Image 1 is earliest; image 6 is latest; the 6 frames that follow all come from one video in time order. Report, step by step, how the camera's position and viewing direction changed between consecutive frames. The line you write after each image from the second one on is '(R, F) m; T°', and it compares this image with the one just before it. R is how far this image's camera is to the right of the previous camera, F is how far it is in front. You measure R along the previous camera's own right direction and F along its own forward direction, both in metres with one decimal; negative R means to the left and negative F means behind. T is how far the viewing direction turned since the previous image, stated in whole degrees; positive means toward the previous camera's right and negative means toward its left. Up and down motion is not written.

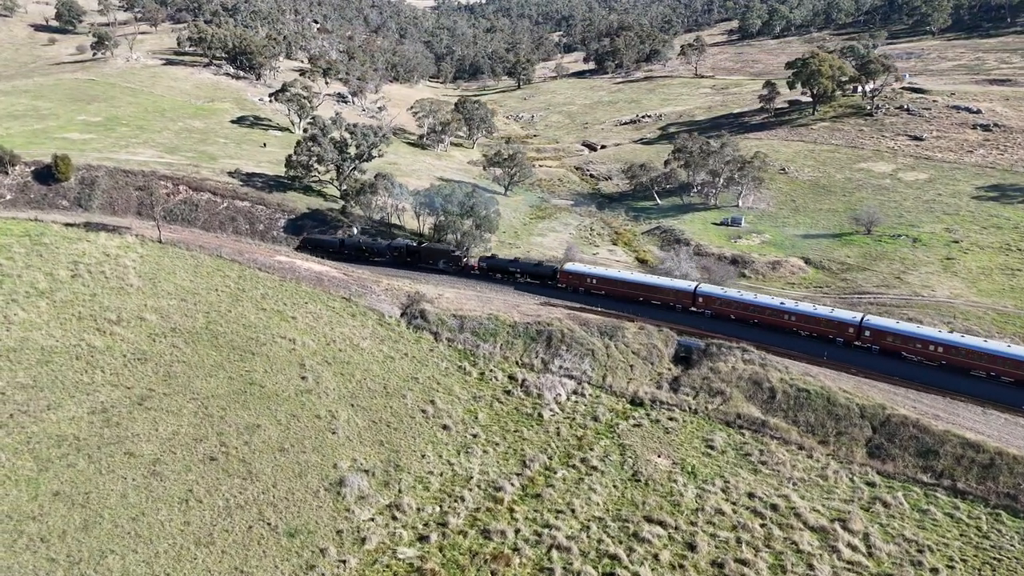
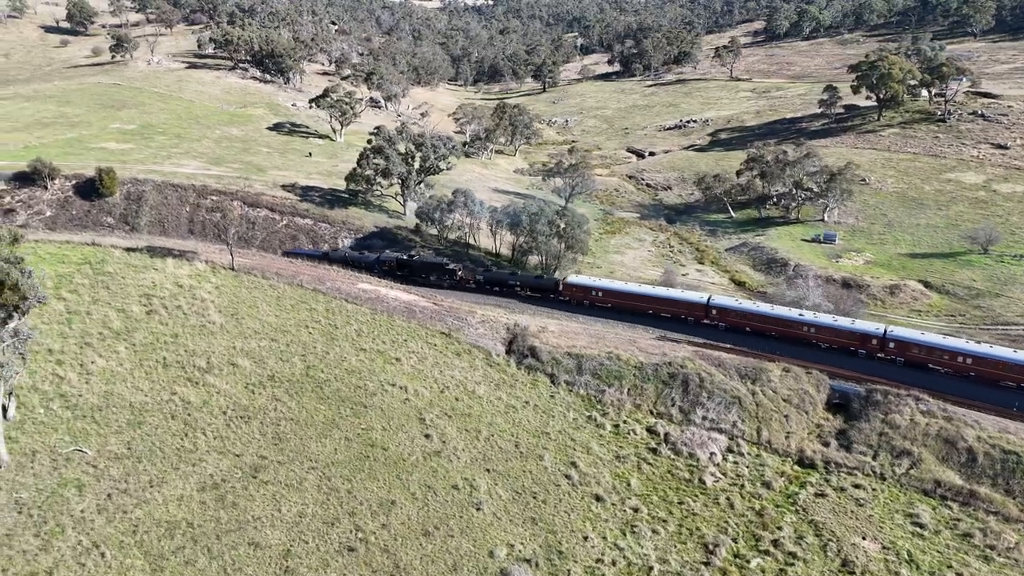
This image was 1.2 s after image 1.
(-7.0, +5.1) m; 0°
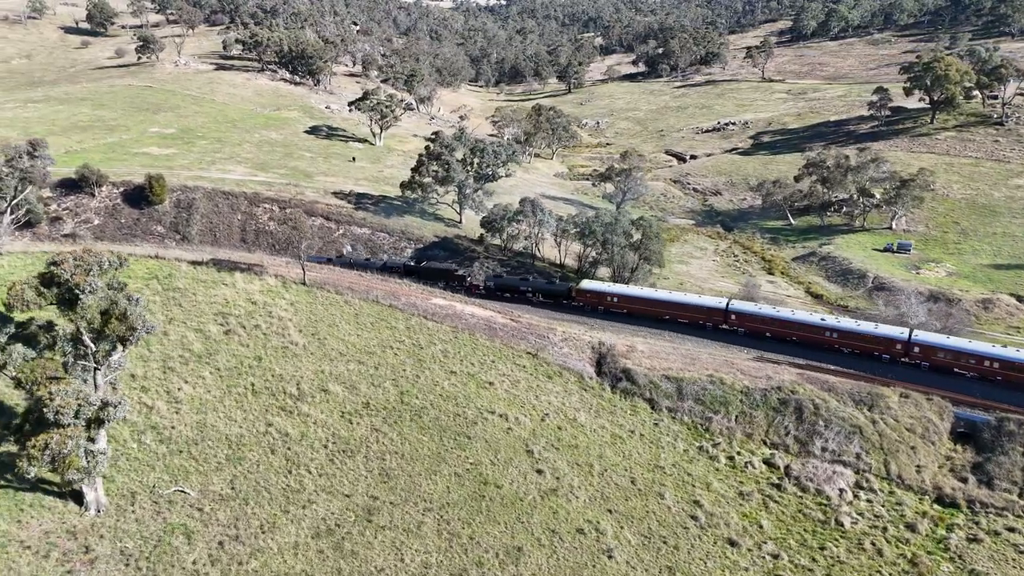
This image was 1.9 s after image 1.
(-4.7, +2.4) m; -1°
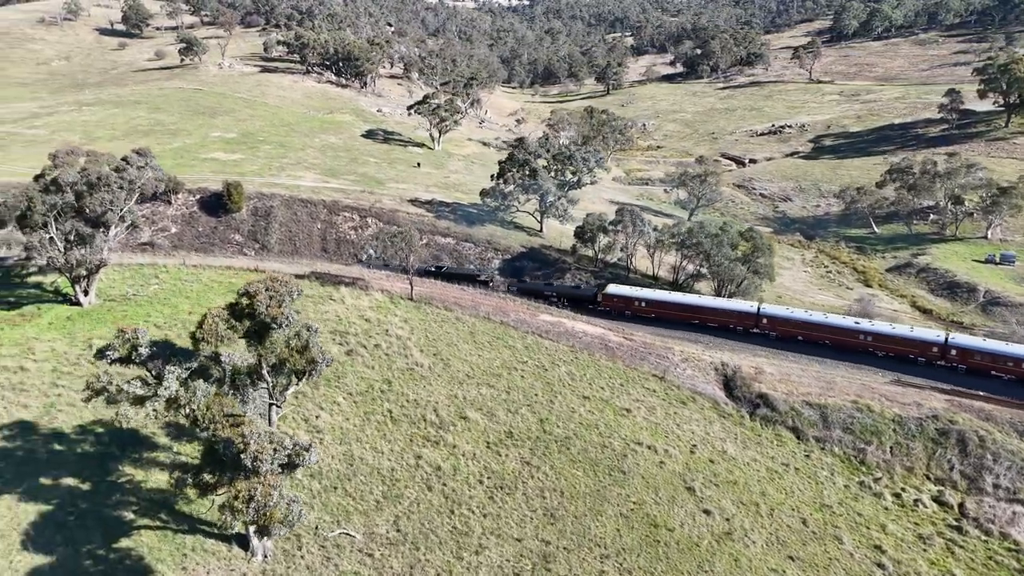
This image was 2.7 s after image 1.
(-5.8, +2.0) m; -1°
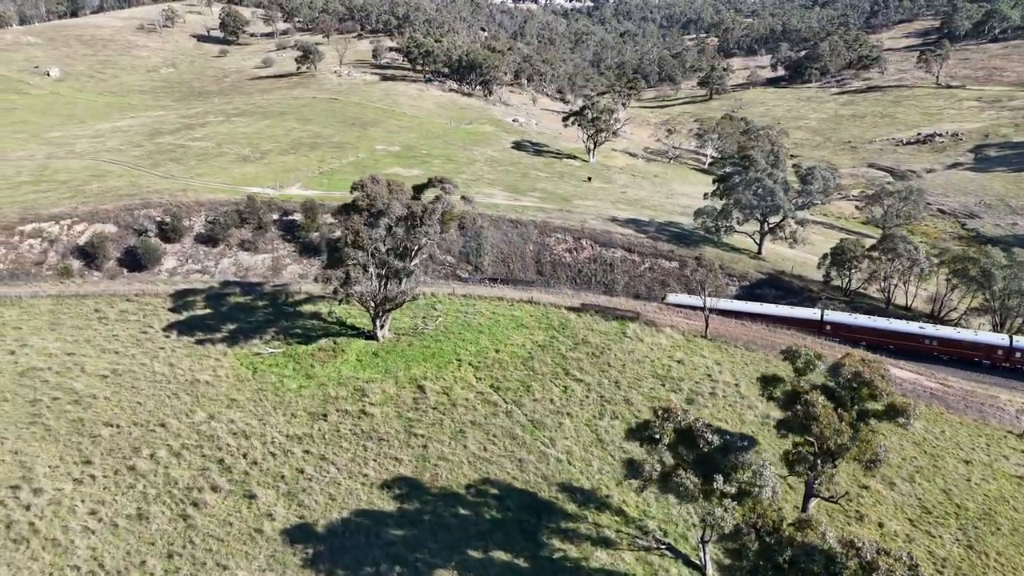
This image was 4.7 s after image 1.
(-14.0, +2.2) m; -4°
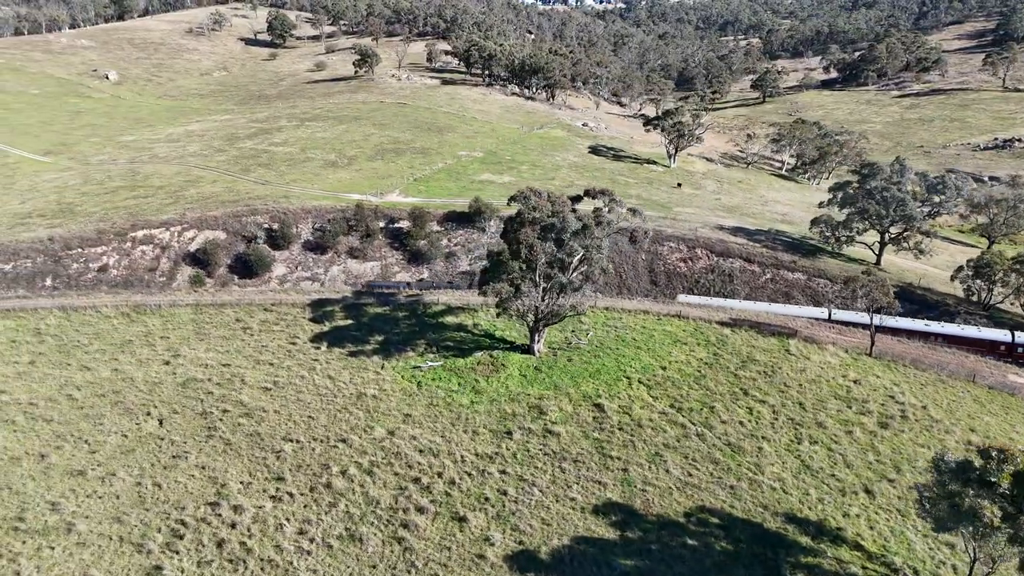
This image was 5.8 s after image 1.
(-7.1, +0.7) m; -2°
